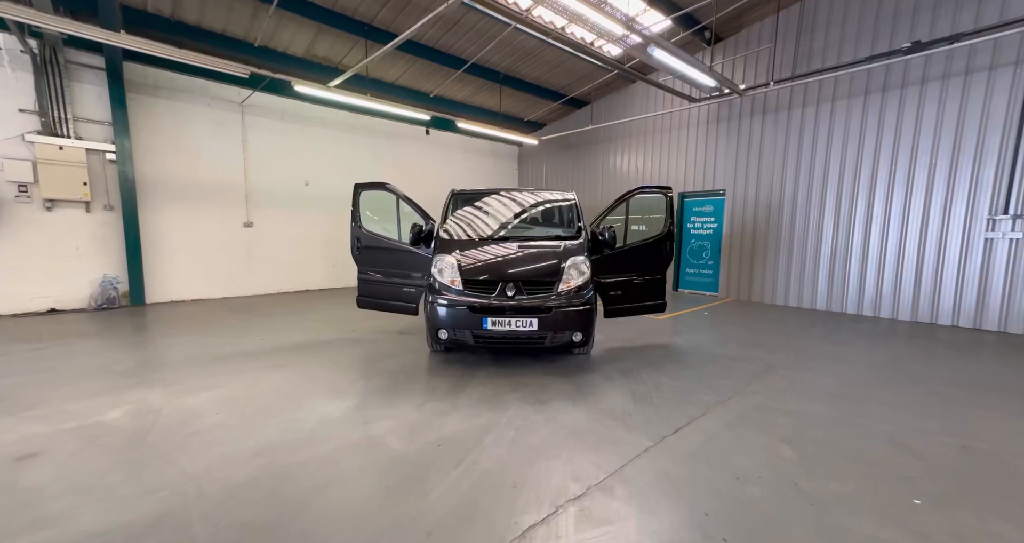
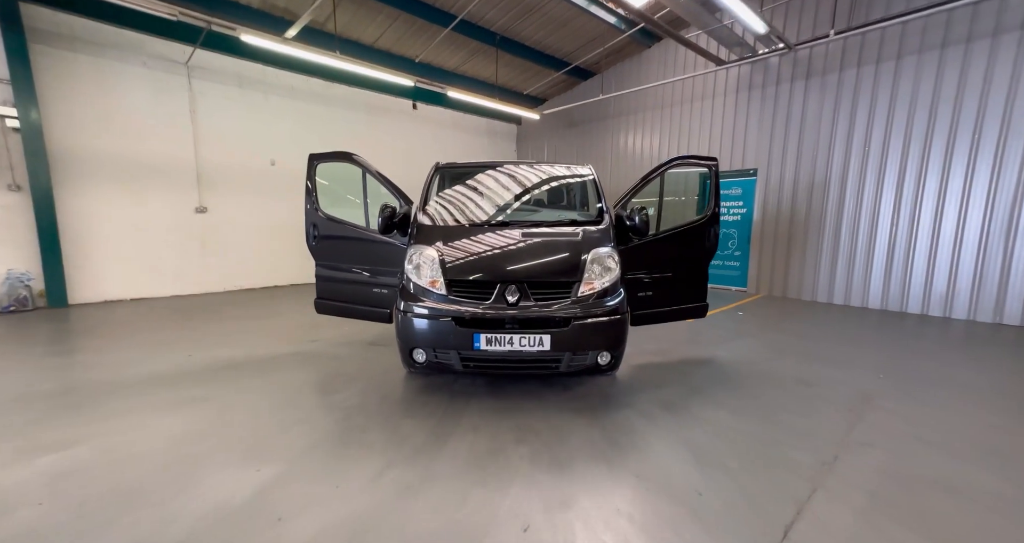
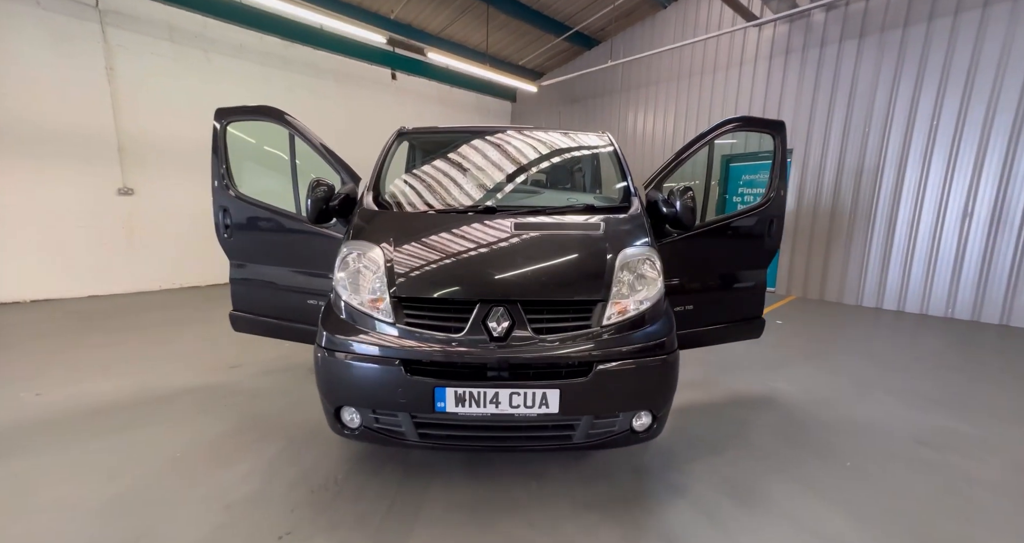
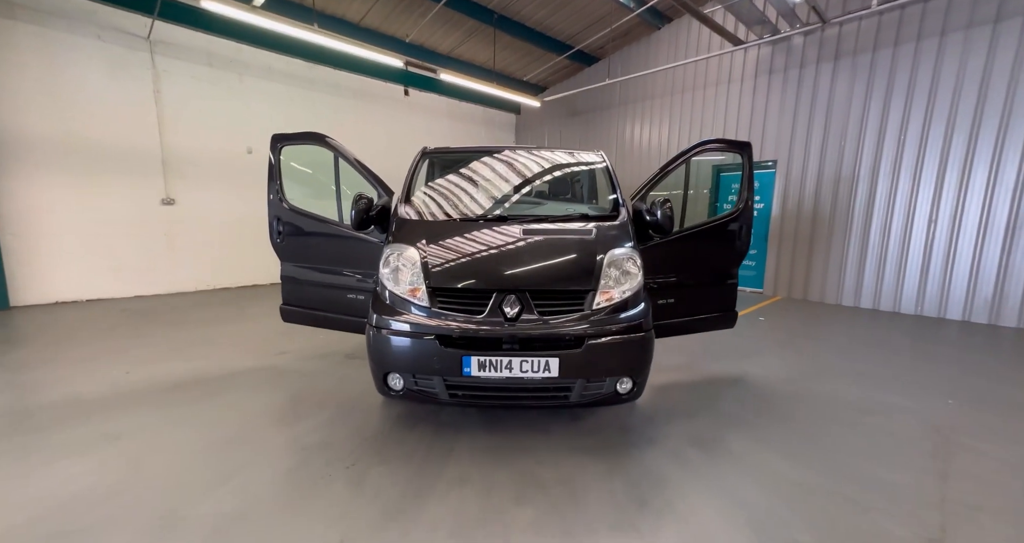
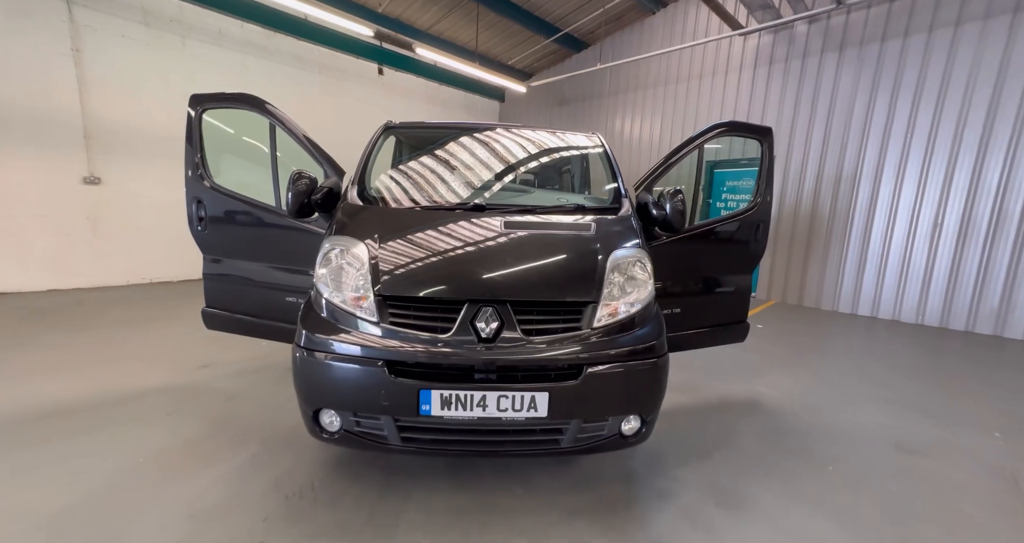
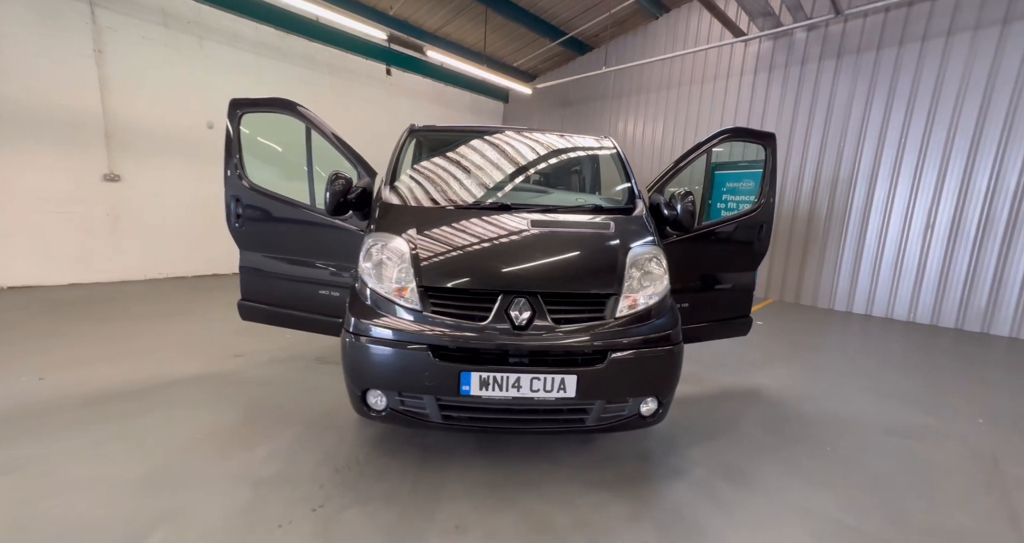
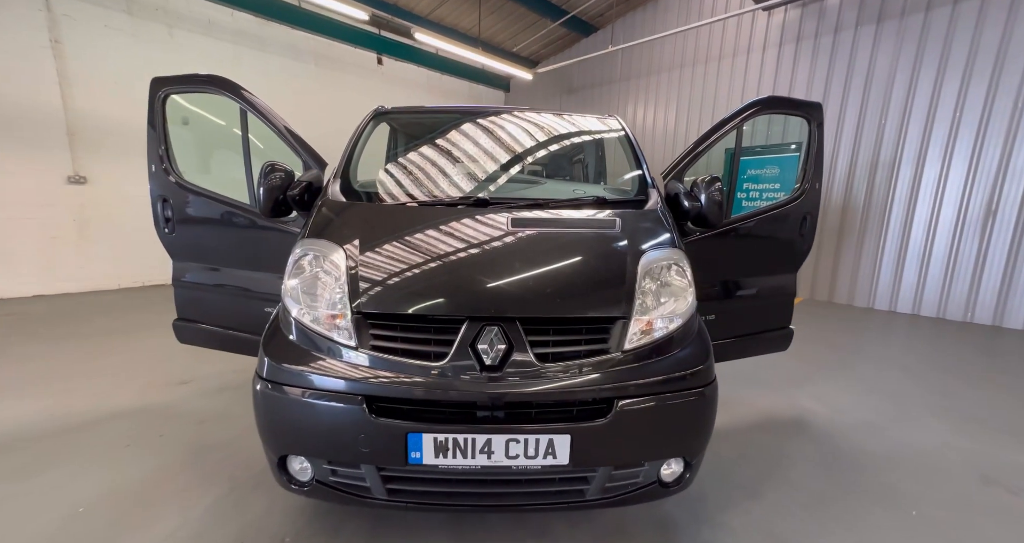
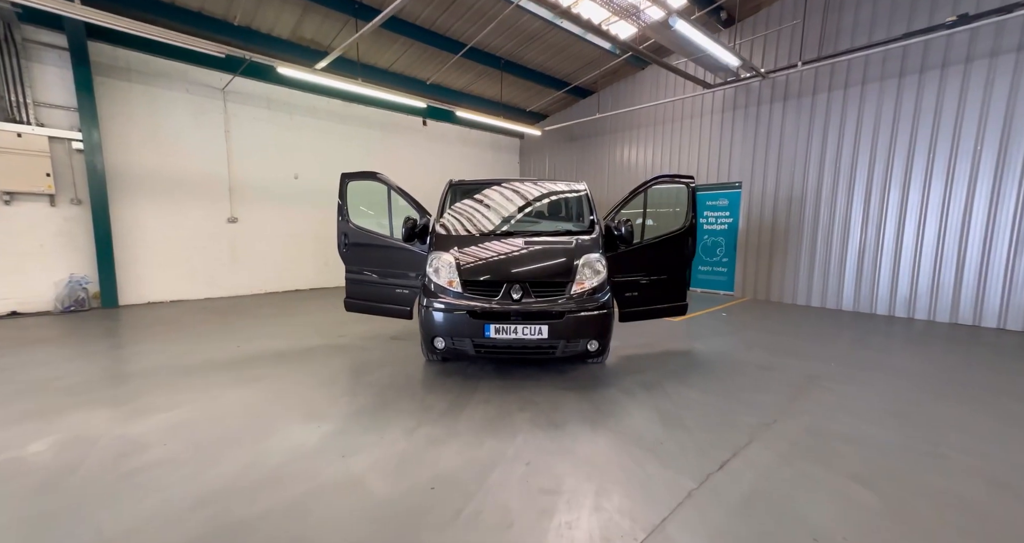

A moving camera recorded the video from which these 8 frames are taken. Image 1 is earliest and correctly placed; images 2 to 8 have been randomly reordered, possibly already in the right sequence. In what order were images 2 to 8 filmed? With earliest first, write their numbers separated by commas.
8, 2, 4, 3, 7, 5, 6
